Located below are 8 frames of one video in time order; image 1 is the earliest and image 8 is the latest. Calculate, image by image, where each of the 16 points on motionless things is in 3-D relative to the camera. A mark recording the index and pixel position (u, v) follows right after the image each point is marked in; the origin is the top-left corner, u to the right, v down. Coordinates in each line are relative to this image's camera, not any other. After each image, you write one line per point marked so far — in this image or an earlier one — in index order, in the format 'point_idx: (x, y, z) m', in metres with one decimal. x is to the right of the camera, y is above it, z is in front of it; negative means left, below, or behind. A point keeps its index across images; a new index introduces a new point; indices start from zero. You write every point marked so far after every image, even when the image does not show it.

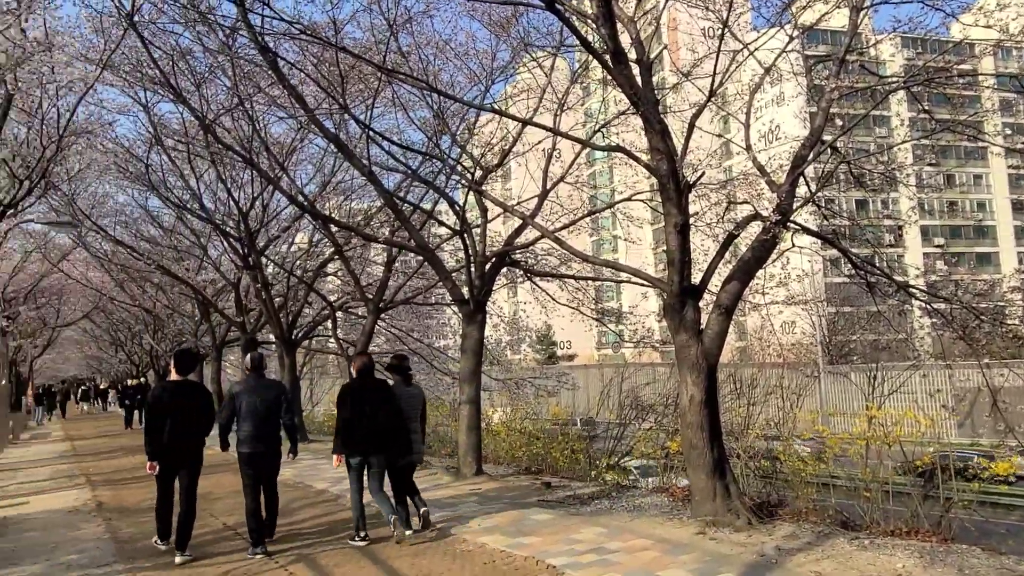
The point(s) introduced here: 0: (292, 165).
0: (-3.9, +2.1, +15.3) m
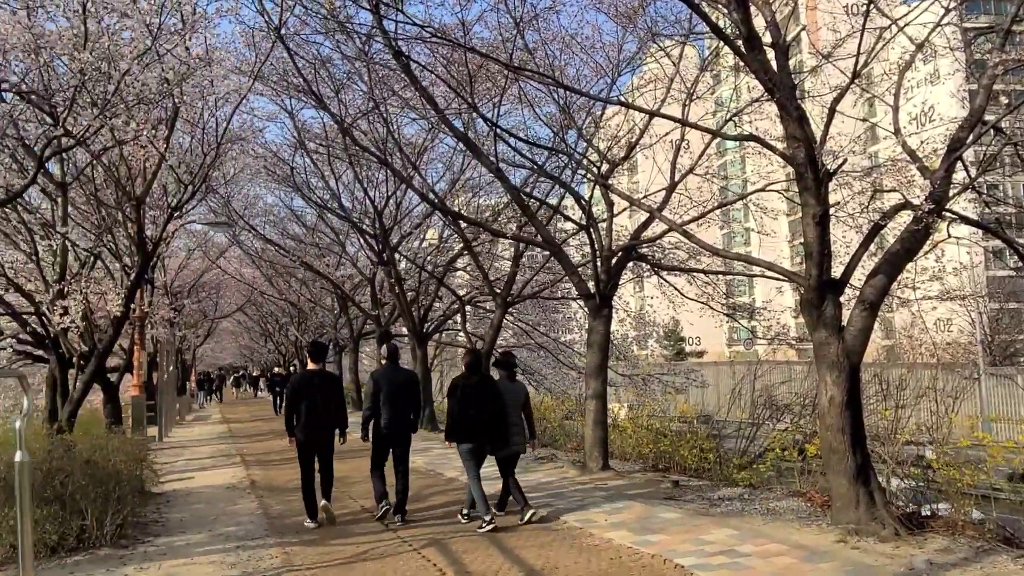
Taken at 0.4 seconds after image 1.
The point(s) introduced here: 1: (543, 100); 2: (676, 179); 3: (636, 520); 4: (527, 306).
0: (-1.7, +2.2, +15.7) m
1: (+0.5, +2.8, +12.9) m
2: (+2.2, +1.5, +11.9) m
3: (+1.0, -1.9, +7.1) m
4: (+0.3, -0.4, +18.9) m
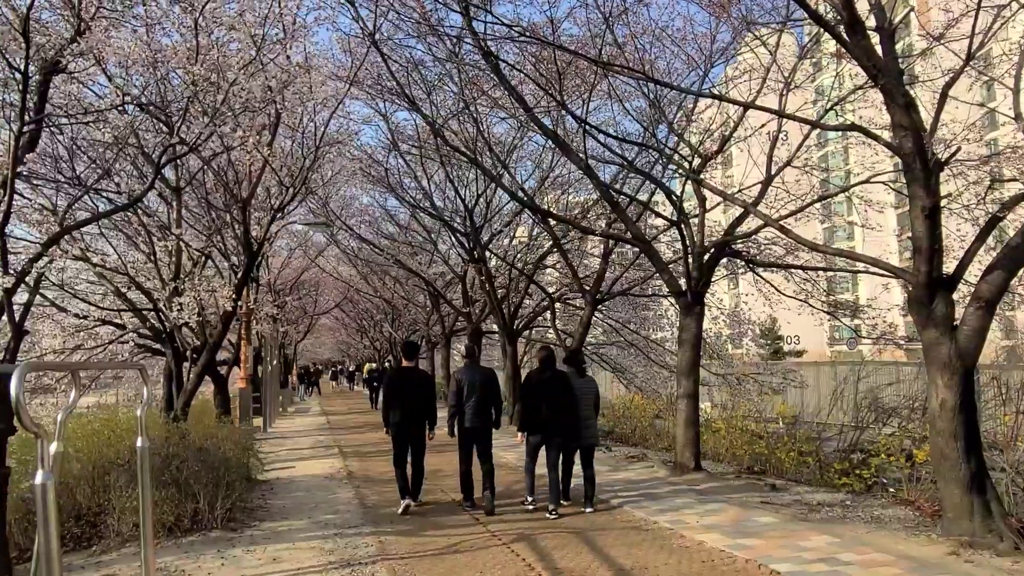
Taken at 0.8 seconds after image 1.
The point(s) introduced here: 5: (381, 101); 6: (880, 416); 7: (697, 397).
0: (0.0, +2.3, +15.7) m
1: (+1.8, +2.9, +12.7) m
2: (+3.5, +1.6, +11.5) m
3: (+1.8, -1.9, +7.0) m
4: (+2.3, -0.3, +18.7) m
5: (-2.1, +3.0, +13.6) m
6: (+4.5, -1.5, +10.4) m
7: (+2.1, -1.2, +9.7) m
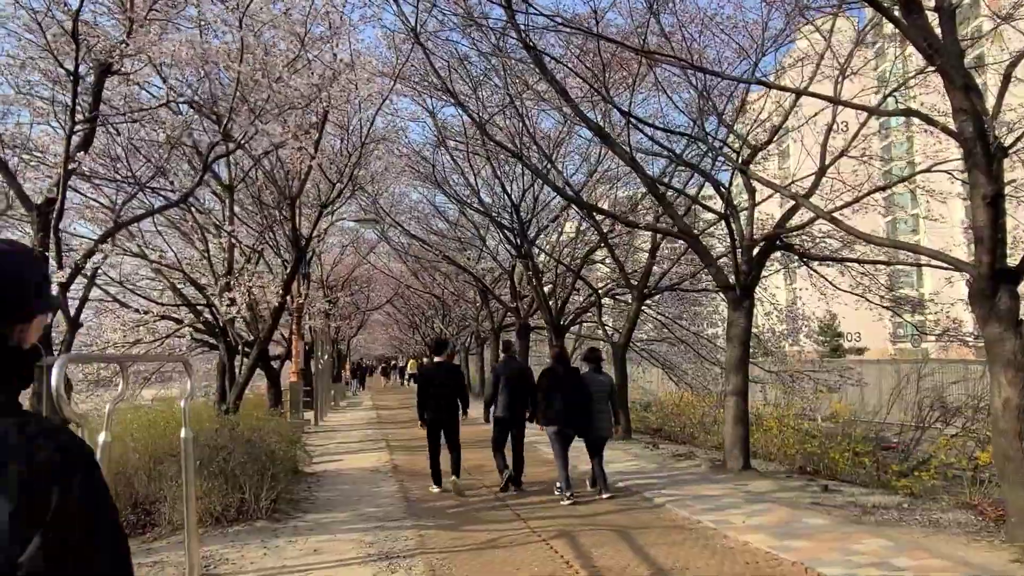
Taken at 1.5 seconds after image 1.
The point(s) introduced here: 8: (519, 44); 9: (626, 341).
0: (+0.9, +2.4, +15.6) m
1: (+2.5, +2.9, +12.5) m
2: (+4.1, +1.6, +11.2) m
3: (+2.1, -1.9, +6.8) m
4: (+3.3, -0.2, +18.5) m
5: (-1.3, +3.0, +13.6) m
6: (+5.0, -1.5, +10.0) m
7: (+2.6, -1.2, +9.5) m
8: (+0.1, +3.5, +12.3) m
9: (+1.9, -0.9, +14.2) m
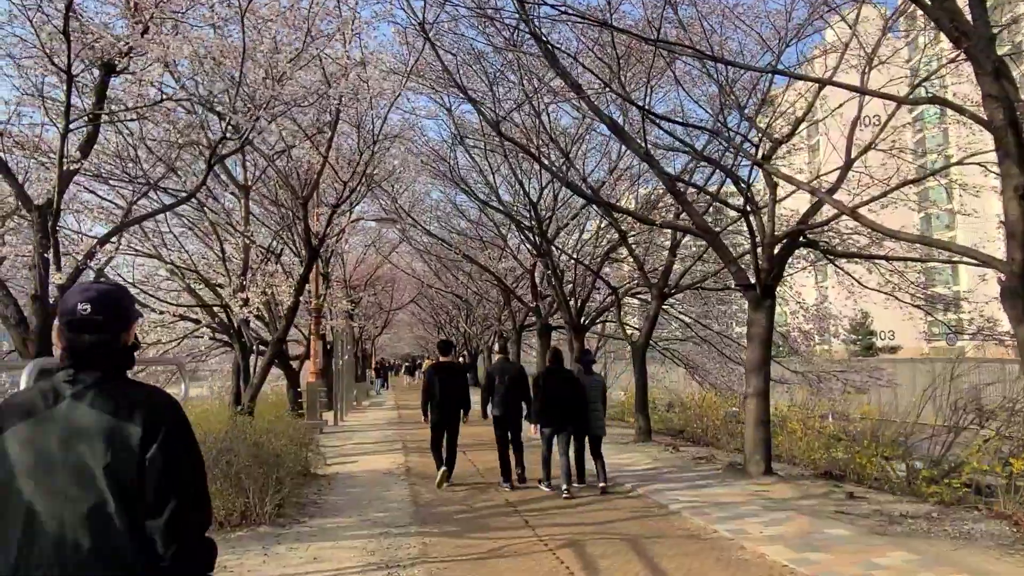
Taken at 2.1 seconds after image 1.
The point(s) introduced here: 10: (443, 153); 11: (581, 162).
0: (+1.2, +2.4, +15.3) m
1: (+2.7, +2.9, +12.1) m
2: (+4.3, +1.7, +10.8) m
3: (+2.1, -1.8, +6.4) m
4: (+3.8, -0.2, +18.1) m
5: (-1.1, +3.0, +13.4) m
6: (+5.1, -1.5, +9.6) m
7: (+2.7, -1.2, +9.2) m
8: (+0.3, +3.5, +12.0) m
9: (+2.2, -0.9, +13.9) m
10: (-1.3, +2.6, +16.3) m
11: (+1.2, +2.2, +15.2) m
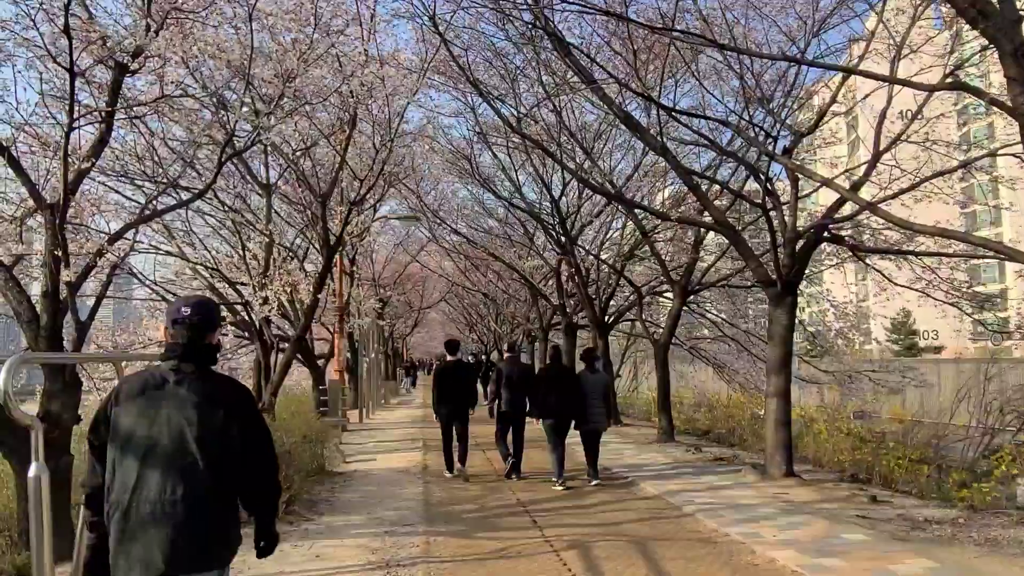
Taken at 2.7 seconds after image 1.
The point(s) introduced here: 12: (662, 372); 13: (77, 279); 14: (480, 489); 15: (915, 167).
0: (+1.6, +2.4, +15.1) m
1: (+3.0, +3.0, +11.9) m
2: (+4.5, +1.7, +10.5) m
3: (+2.2, -1.8, +6.2) m
4: (+4.3, -0.2, +17.8) m
5: (-0.7, +3.1, +13.3) m
6: (+5.3, -1.4, +9.2) m
7: (+2.9, -1.1, +8.9) m
8: (+0.6, +3.6, +11.9) m
9: (+2.5, -0.8, +13.7) m
10: (-0.9, +2.6, +16.2) m
11: (+1.6, +2.3, +15.0) m
12: (+2.3, -1.3, +13.3) m
13: (-3.7, 0.0, +7.2) m
14: (-0.3, -2.1, +9.0) m
15: (+5.7, +1.7, +12.2) m
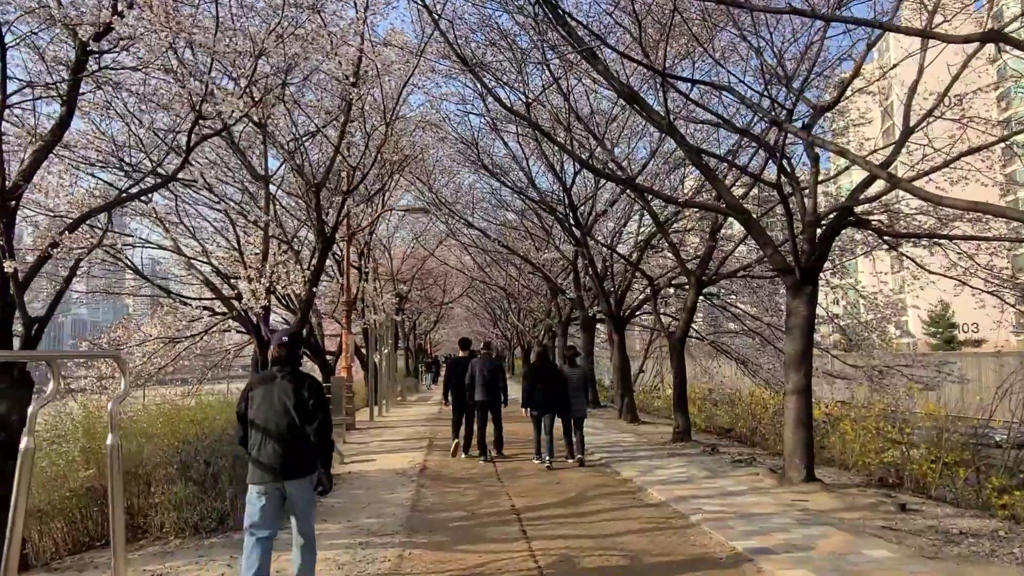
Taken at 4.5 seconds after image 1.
0: (+1.8, +2.6, +14.4) m
1: (+3.0, +3.1, +11.1) m
2: (+4.5, +1.8, +9.7) m
3: (+2.0, -1.7, +5.5) m
4: (+4.6, 0.0, +17.0) m
5: (-0.6, +3.2, +12.6) m
6: (+5.3, -1.3, +8.4) m
7: (+2.8, -1.0, +8.2) m
8: (+0.6, +3.7, +11.2) m
9: (+2.6, -0.7, +13.0) m
10: (-0.7, +2.7, +15.6) m
11: (+1.8, +2.4, +14.3) m
12: (+2.4, -1.2, +12.6) m
13: (-3.8, +0.1, +6.7) m
14: (-0.4, -2.0, +8.4) m
15: (+5.8, +1.9, +11.3) m
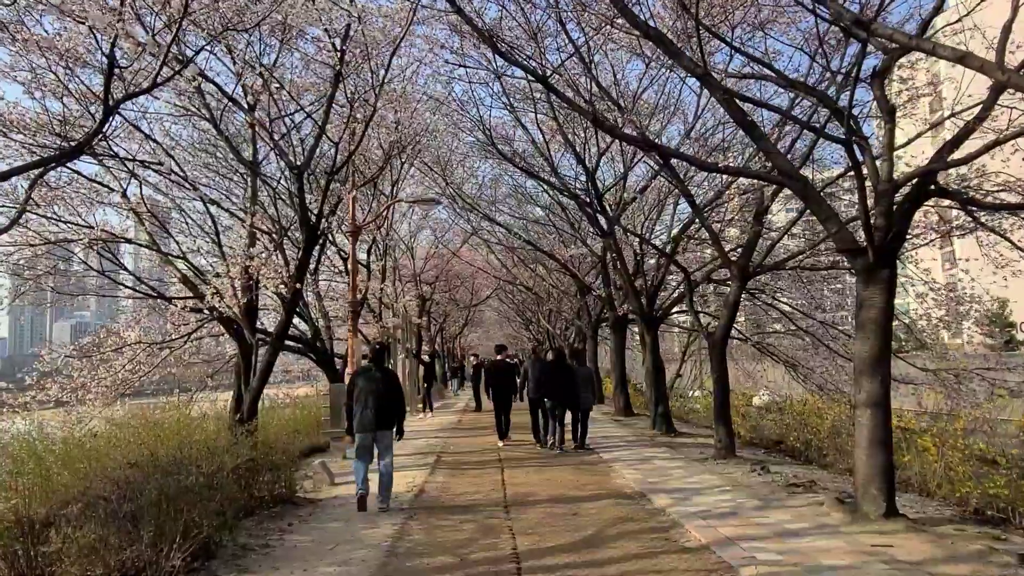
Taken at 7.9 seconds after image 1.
0: (+2.0, +2.7, +12.8) m
1: (+3.1, +3.2, +9.5) m
2: (+4.5, +2.0, +7.9) m
3: (+2.0, -1.6, +3.9) m
4: (+4.9, +0.1, +15.3) m
5: (-0.5, +3.3, +11.1) m
6: (+5.3, -1.2, +6.6) m
7: (+2.9, -0.9, +6.5) m
8: (+0.7, +3.8, +9.7) m
9: (+2.9, -0.6, +11.3) m
10: (-0.4, +2.8, +14.1) m
11: (+2.0, +2.5, +12.7) m
12: (+2.6, -1.1, +10.9) m
13: (-3.8, +0.2, +5.3) m
14: (-0.3, -1.9, +6.8) m
15: (+5.9, +2.0, +9.5) m
